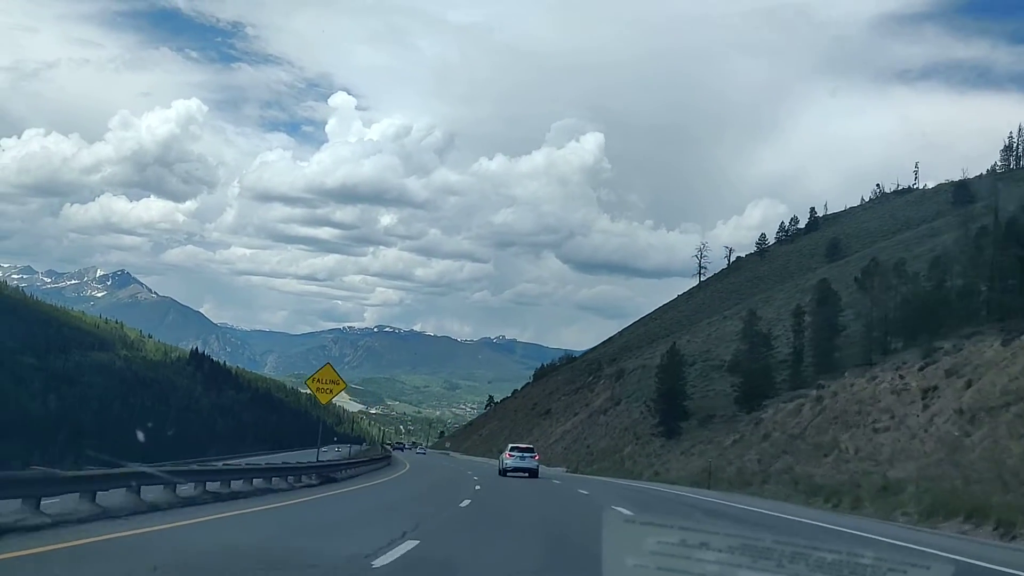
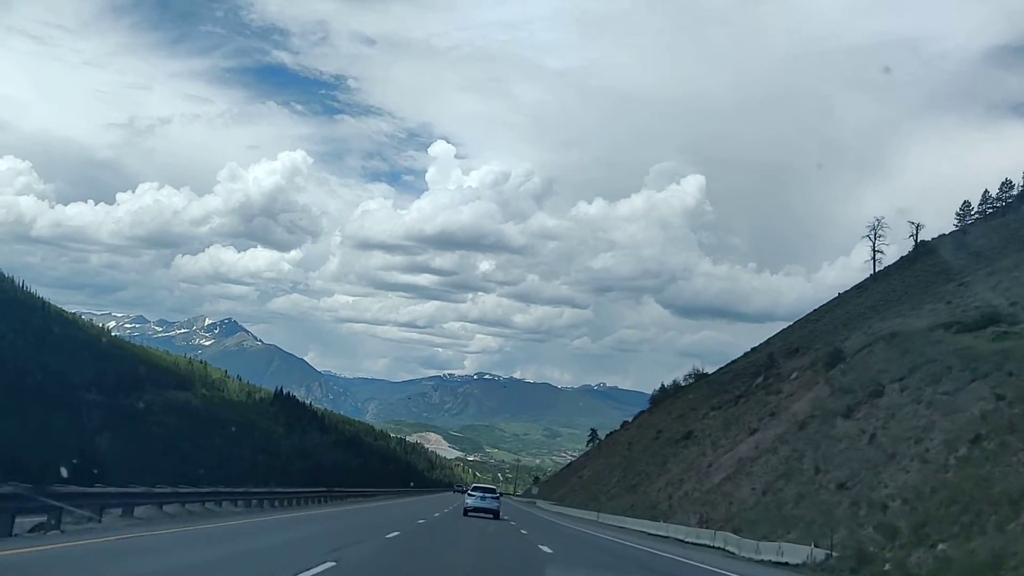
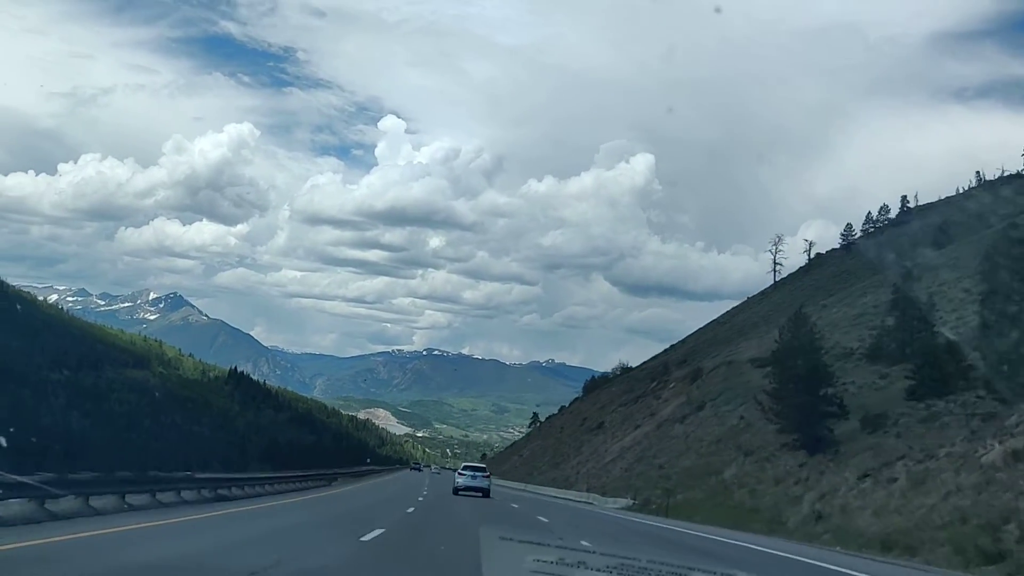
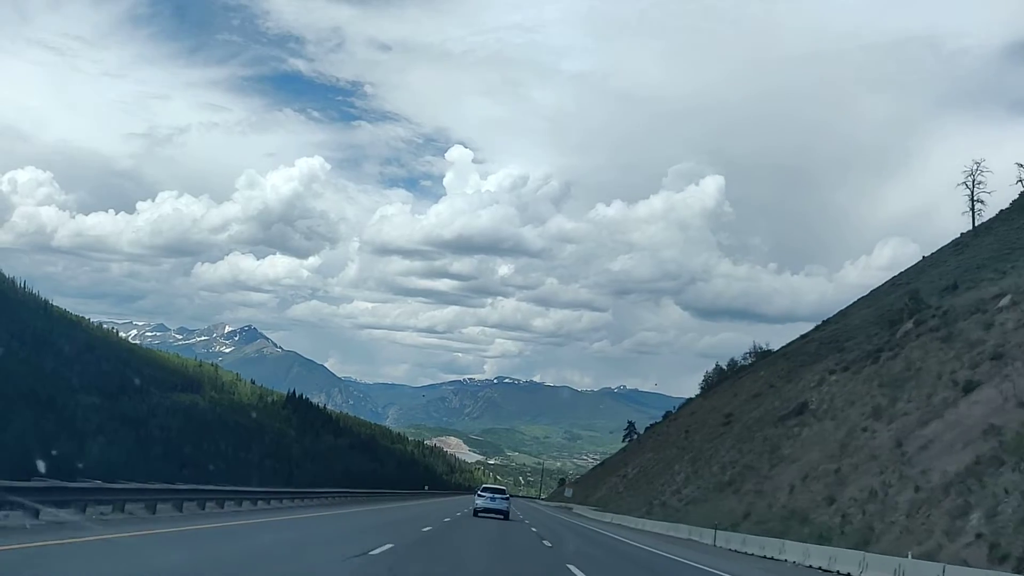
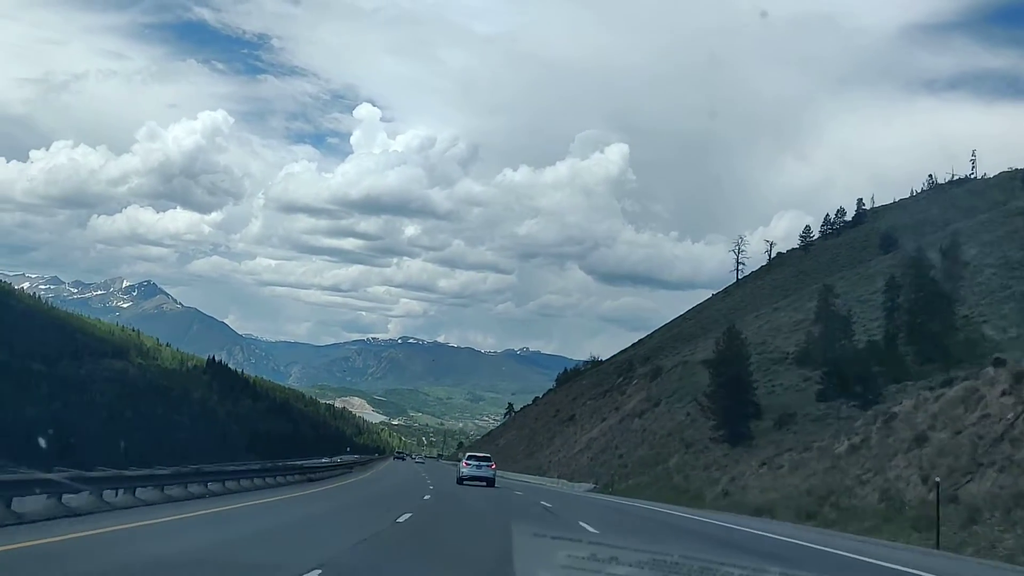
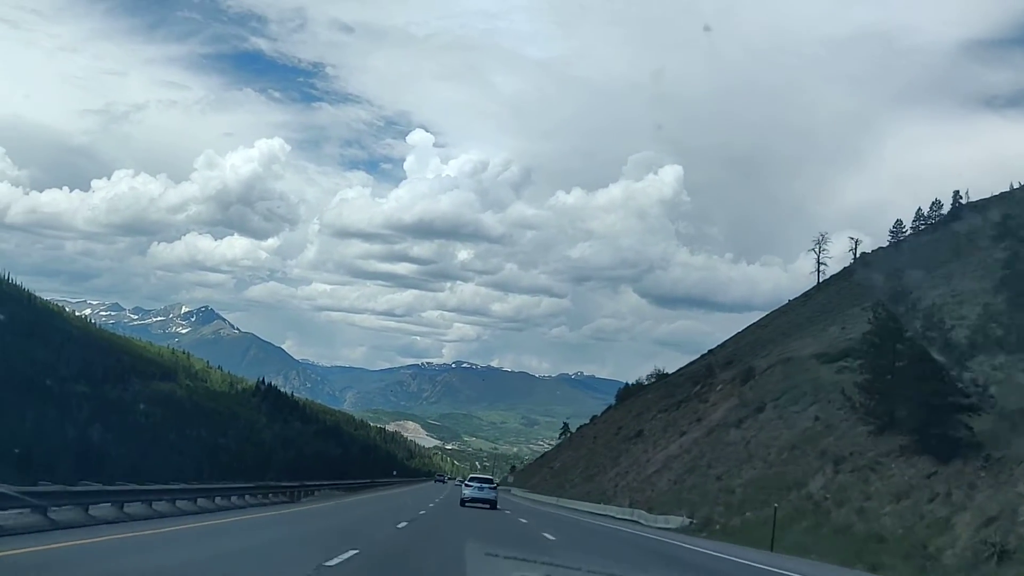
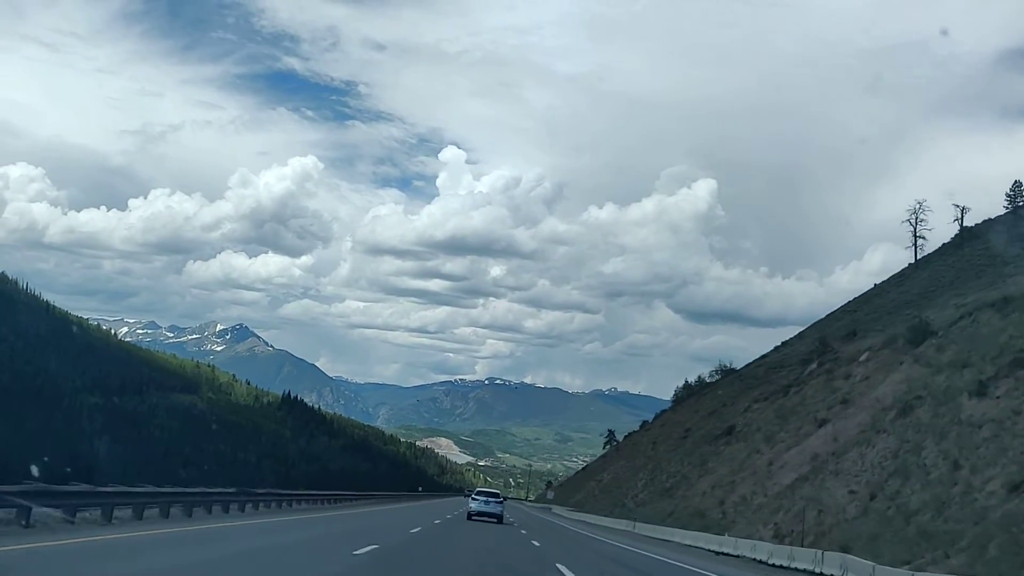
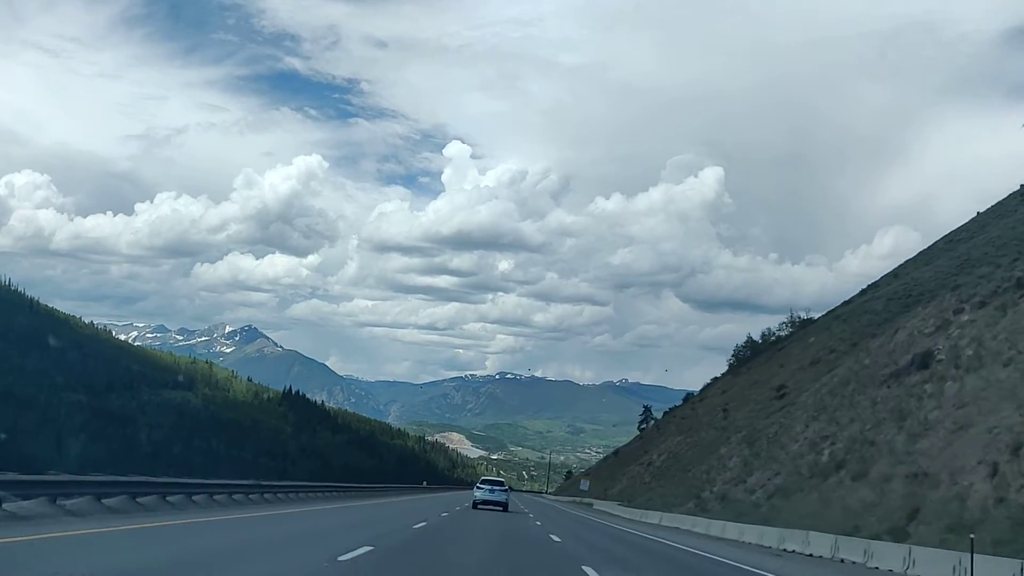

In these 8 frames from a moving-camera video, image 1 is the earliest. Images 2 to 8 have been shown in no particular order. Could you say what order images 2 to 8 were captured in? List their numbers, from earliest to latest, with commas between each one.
5, 3, 6, 2, 7, 4, 8
